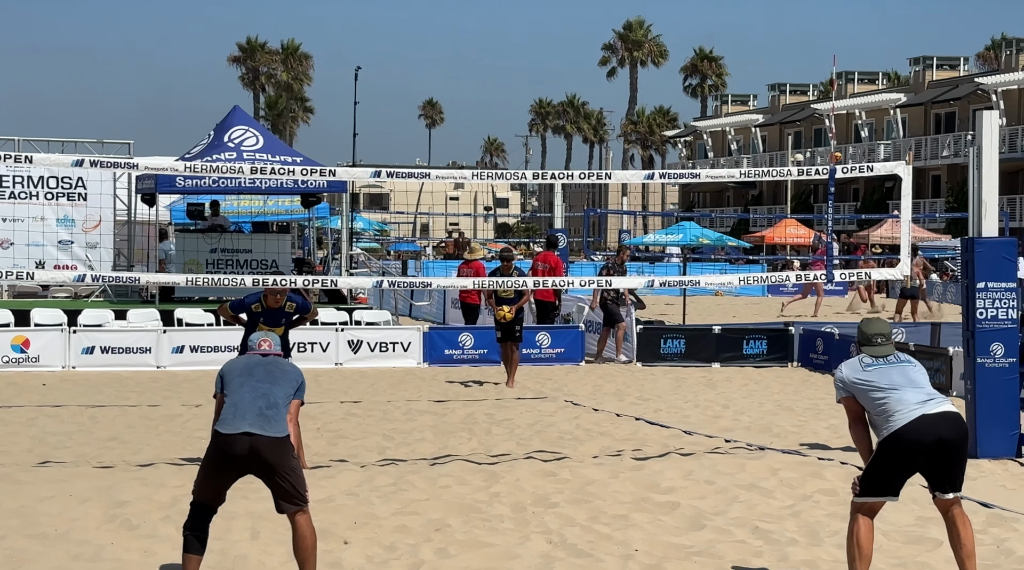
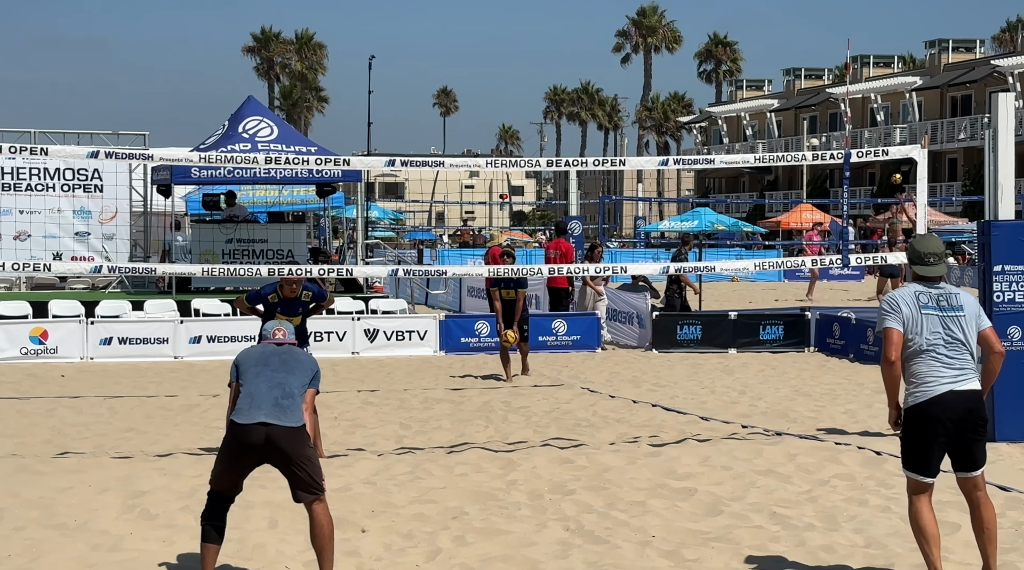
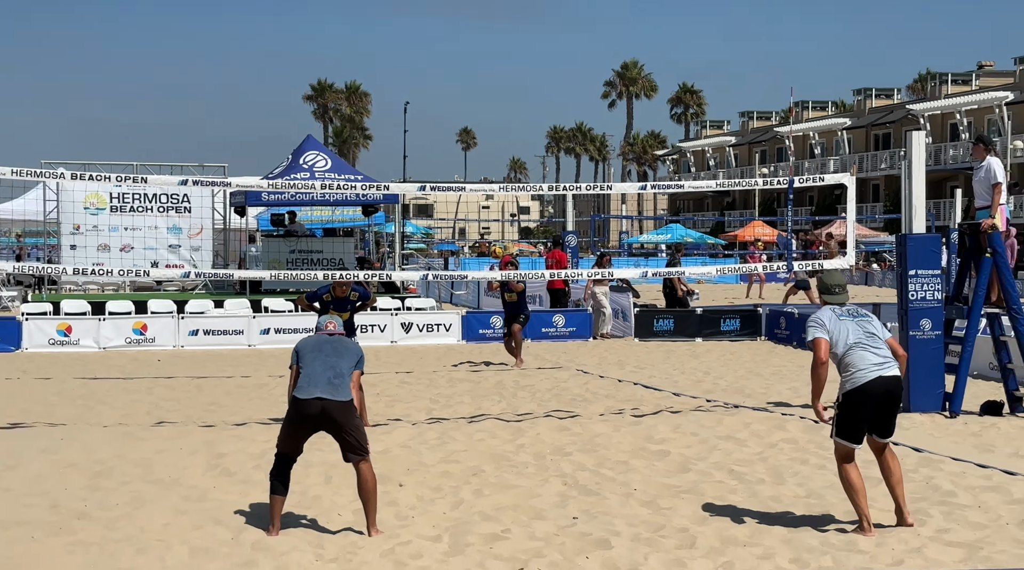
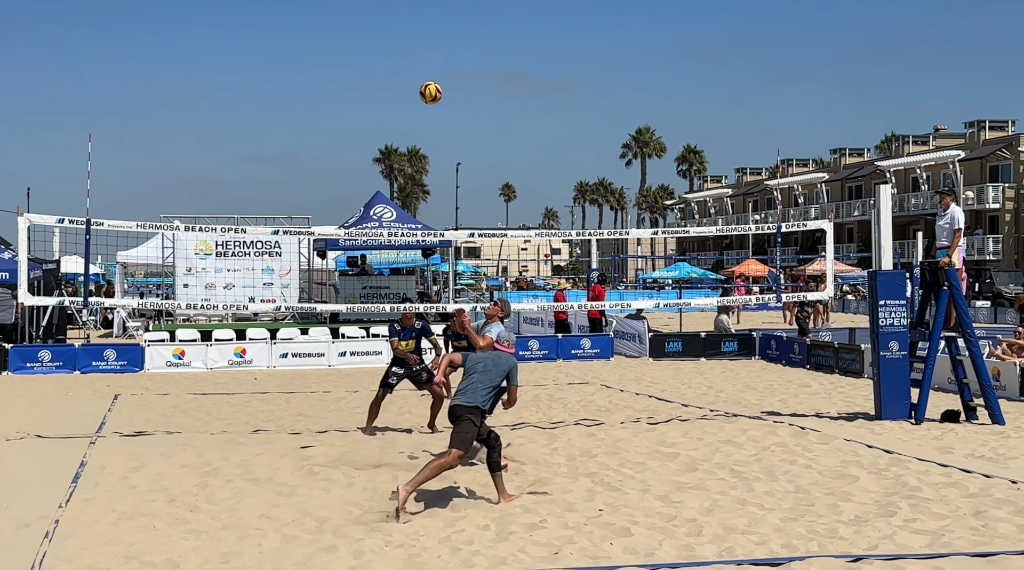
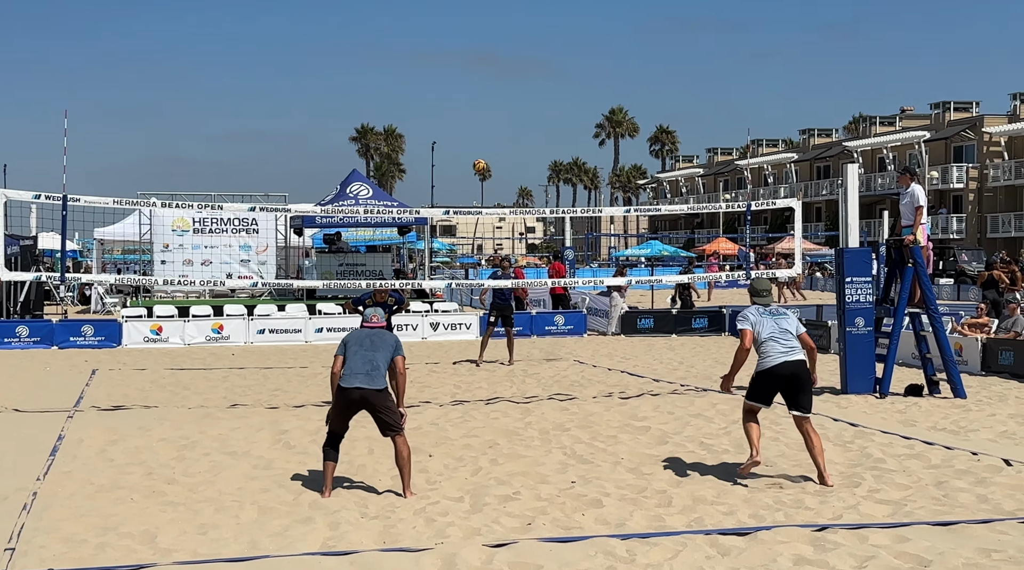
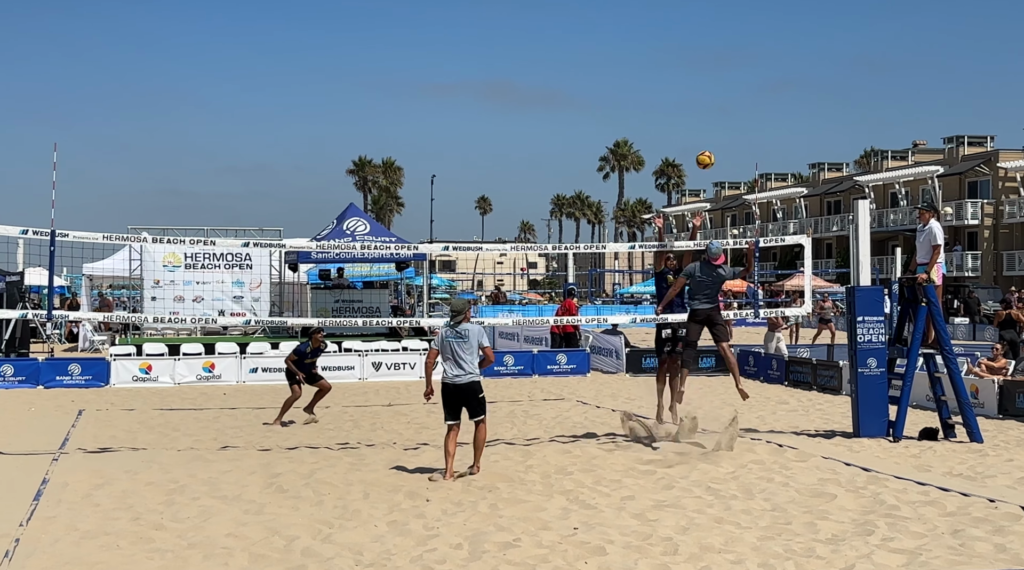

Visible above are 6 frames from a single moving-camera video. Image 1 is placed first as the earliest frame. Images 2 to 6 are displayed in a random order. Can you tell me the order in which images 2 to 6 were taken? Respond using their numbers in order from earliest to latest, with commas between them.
2, 3, 5, 4, 6
